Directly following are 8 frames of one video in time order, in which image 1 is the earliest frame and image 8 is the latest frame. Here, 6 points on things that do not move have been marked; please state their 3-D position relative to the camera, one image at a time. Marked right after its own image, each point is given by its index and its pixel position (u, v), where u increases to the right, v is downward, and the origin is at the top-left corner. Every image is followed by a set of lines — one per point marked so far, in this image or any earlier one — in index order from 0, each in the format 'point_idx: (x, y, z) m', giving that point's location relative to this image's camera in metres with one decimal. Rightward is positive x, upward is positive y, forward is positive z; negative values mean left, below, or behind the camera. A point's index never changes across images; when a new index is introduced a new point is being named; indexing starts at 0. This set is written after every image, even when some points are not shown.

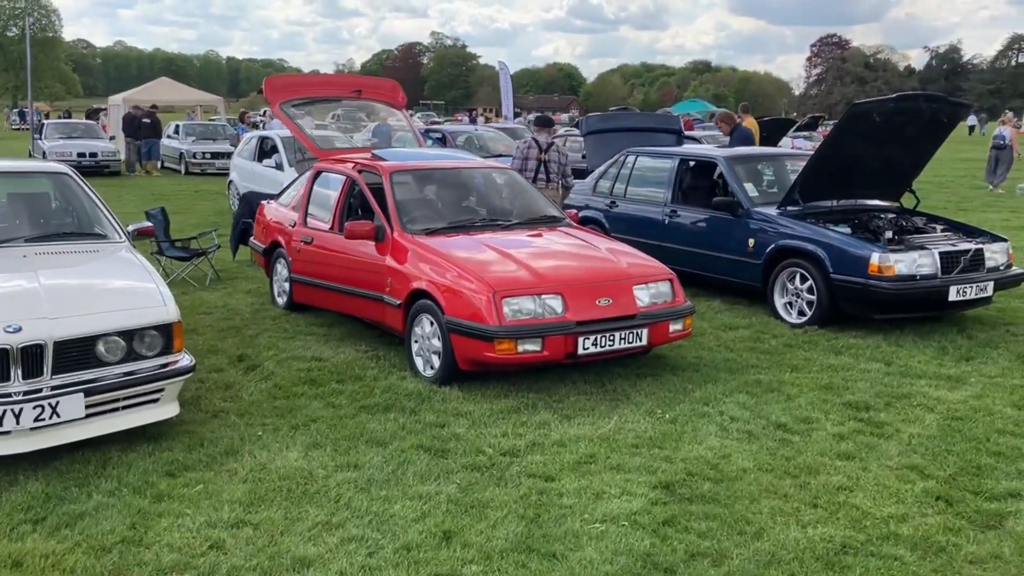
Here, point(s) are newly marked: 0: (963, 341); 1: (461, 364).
0: (+3.2, -0.4, +6.7) m
1: (-0.3, -0.4, +5.3) m
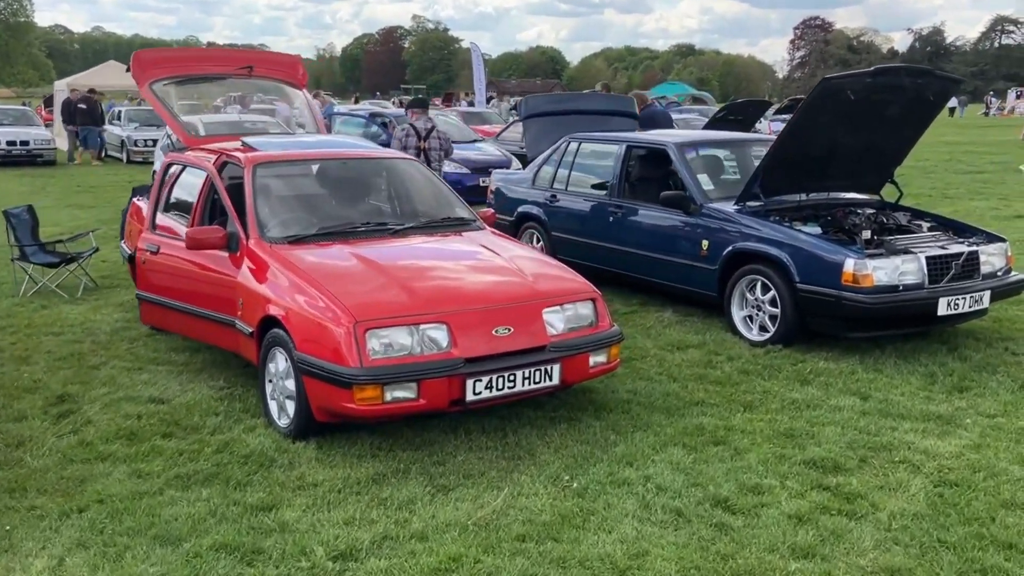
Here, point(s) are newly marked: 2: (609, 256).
0: (+2.6, -0.5, +5.6) m
1: (-0.9, -0.6, +4.1) m
2: (+0.8, +0.2, +7.5) m
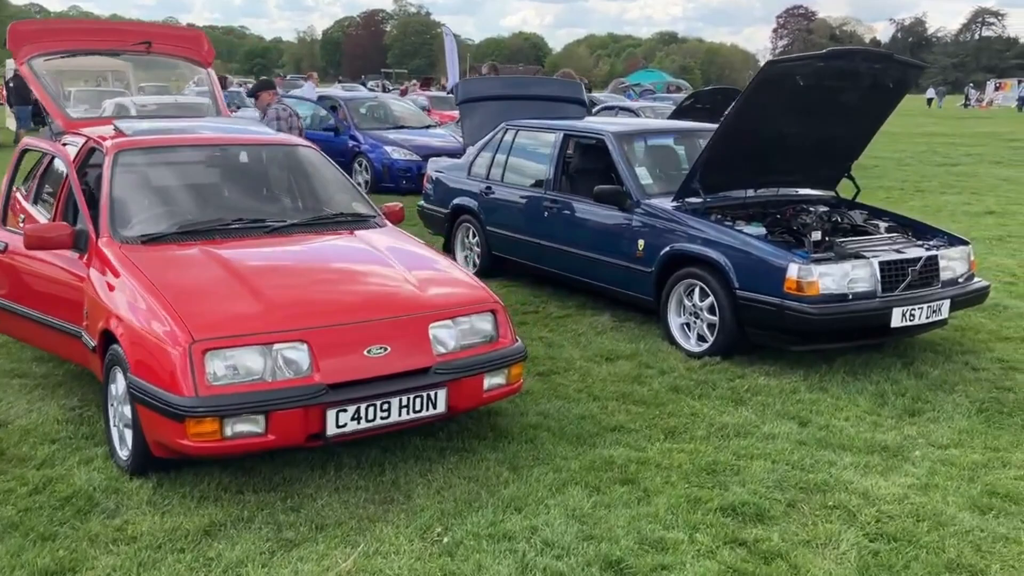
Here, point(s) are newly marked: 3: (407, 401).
0: (+2.1, -0.5, +5.0) m
1: (-1.3, -0.6, +3.5) m
2: (+0.2, +0.2, +6.9) m
3: (-0.4, -0.4, +3.6) m
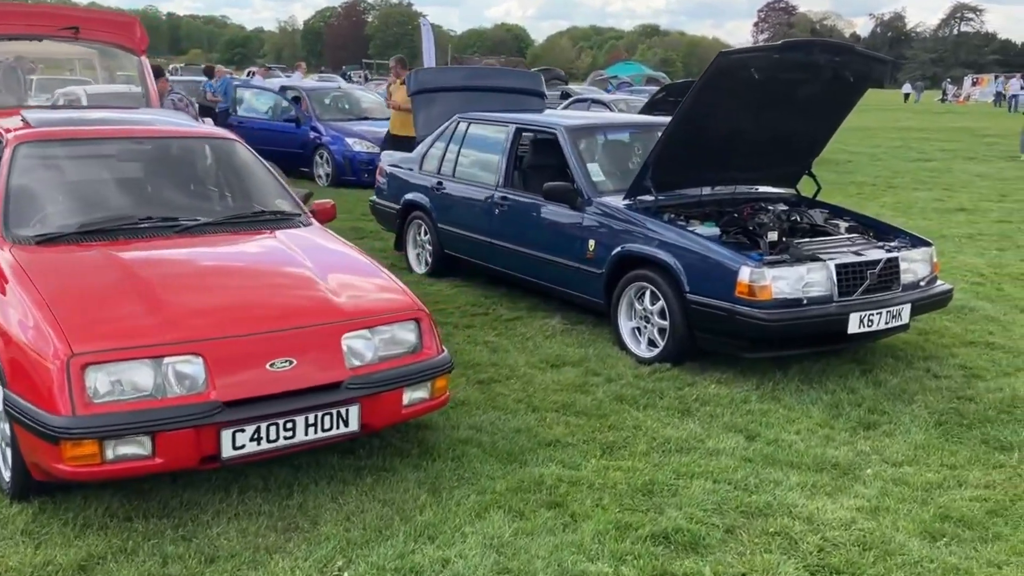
0: (+1.8, -0.5, +4.8) m
1: (-1.6, -0.6, +3.2) m
2: (-0.1, +0.2, +6.6) m
3: (-0.7, -0.5, +3.3) m
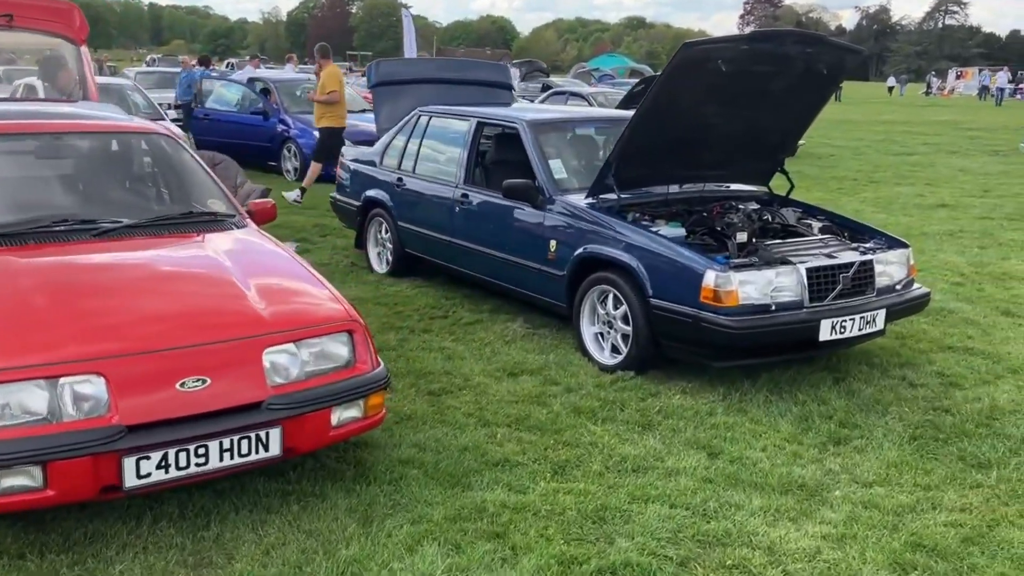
0: (+1.6, -0.5, +4.5) m
1: (-1.8, -0.7, +2.9) m
2: (-0.4, +0.2, +6.3) m
3: (-0.9, -0.5, +3.0) m
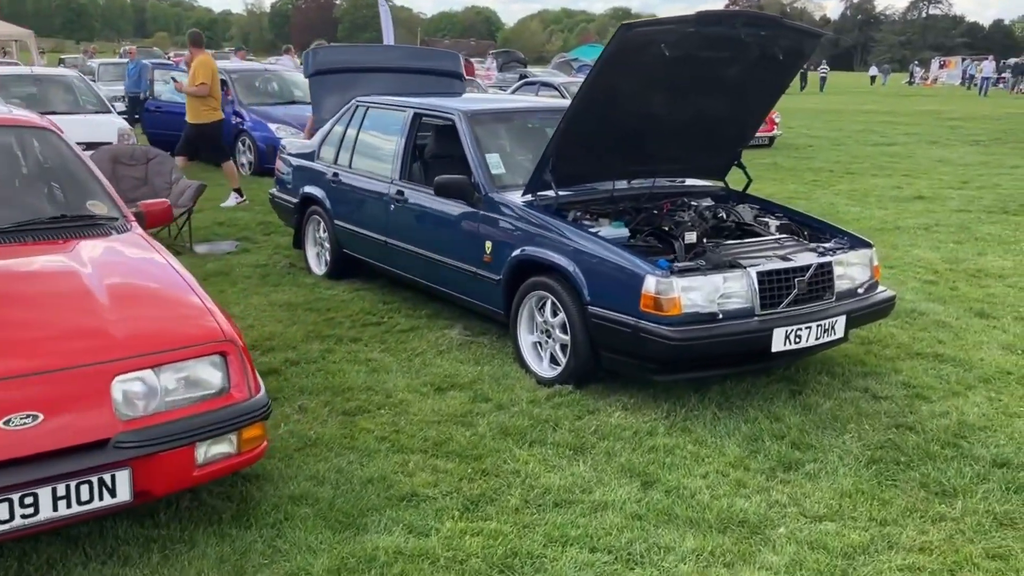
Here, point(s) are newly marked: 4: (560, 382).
0: (+1.2, -0.6, +4.1) m
1: (-2.1, -0.7, +2.4) m
2: (-0.7, +0.2, +5.9) m
3: (-1.2, -0.6, +2.6) m
4: (+0.2, -0.5, +4.5) m
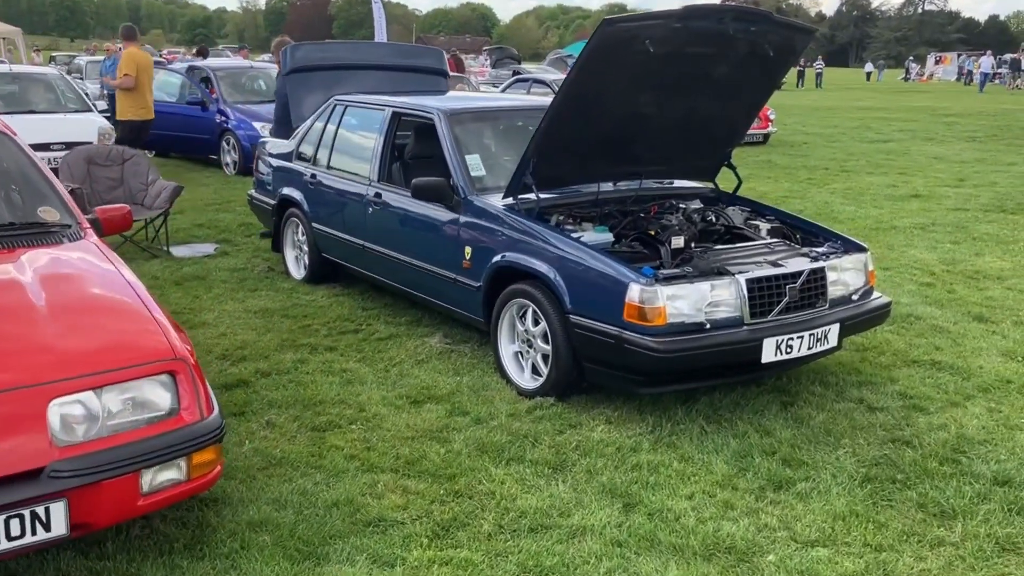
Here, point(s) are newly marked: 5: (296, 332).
0: (+1.1, -0.6, +3.9) m
1: (-2.2, -0.8, +2.2) m
2: (-0.8, +0.2, +5.7) m
3: (-1.3, -0.6, +2.4) m
4: (+0.1, -0.5, +4.3) m
5: (-1.2, -0.3, +5.3) m
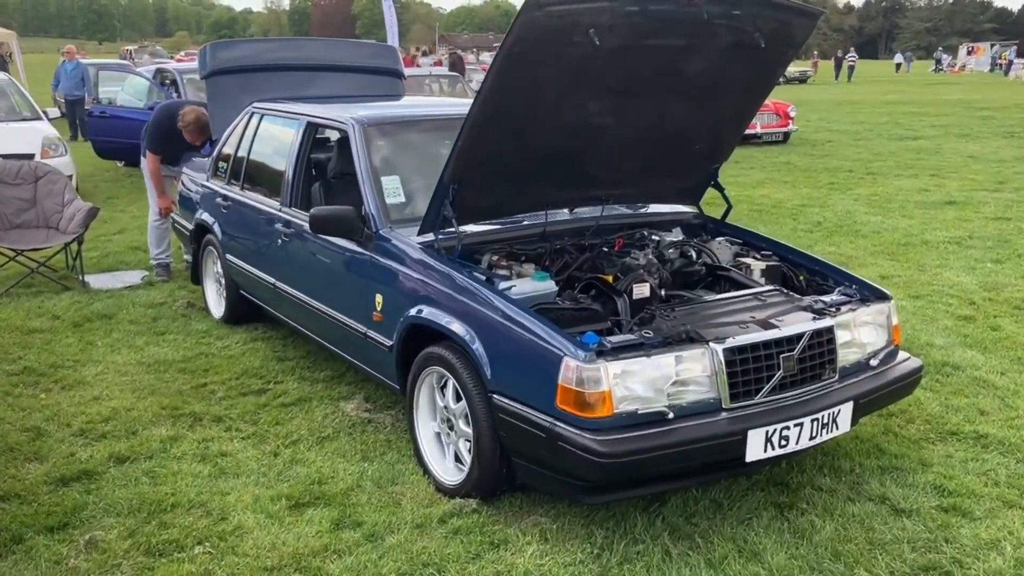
0: (+0.8, -0.8, +2.9) m
1: (-2.6, -1.0, +1.3) m
2: (-1.1, -0.1, +4.7) m
3: (-1.7, -0.8, +1.4) m
4: (-0.2, -0.7, +3.3) m
5: (-1.5, -0.5, +4.3) m
